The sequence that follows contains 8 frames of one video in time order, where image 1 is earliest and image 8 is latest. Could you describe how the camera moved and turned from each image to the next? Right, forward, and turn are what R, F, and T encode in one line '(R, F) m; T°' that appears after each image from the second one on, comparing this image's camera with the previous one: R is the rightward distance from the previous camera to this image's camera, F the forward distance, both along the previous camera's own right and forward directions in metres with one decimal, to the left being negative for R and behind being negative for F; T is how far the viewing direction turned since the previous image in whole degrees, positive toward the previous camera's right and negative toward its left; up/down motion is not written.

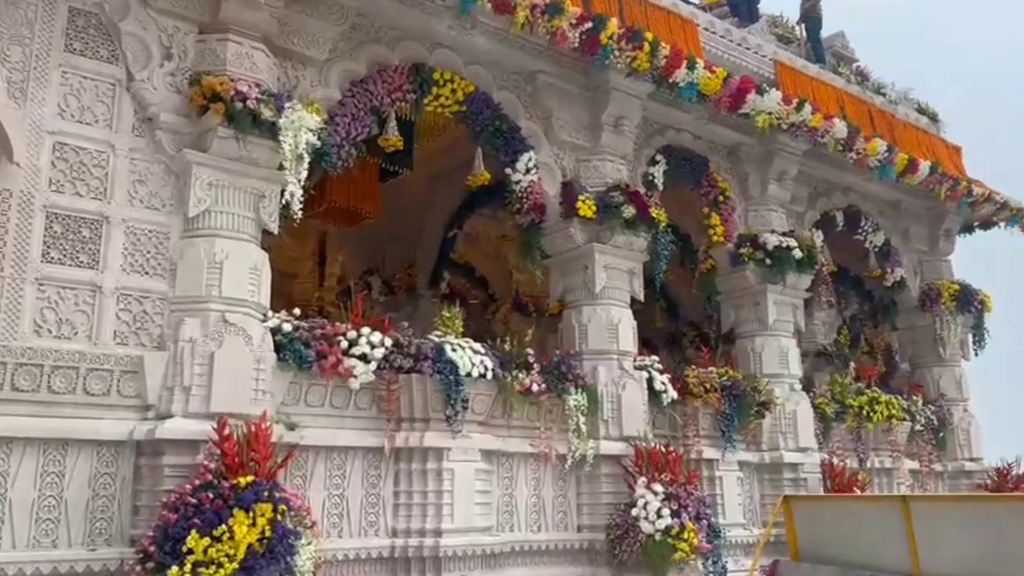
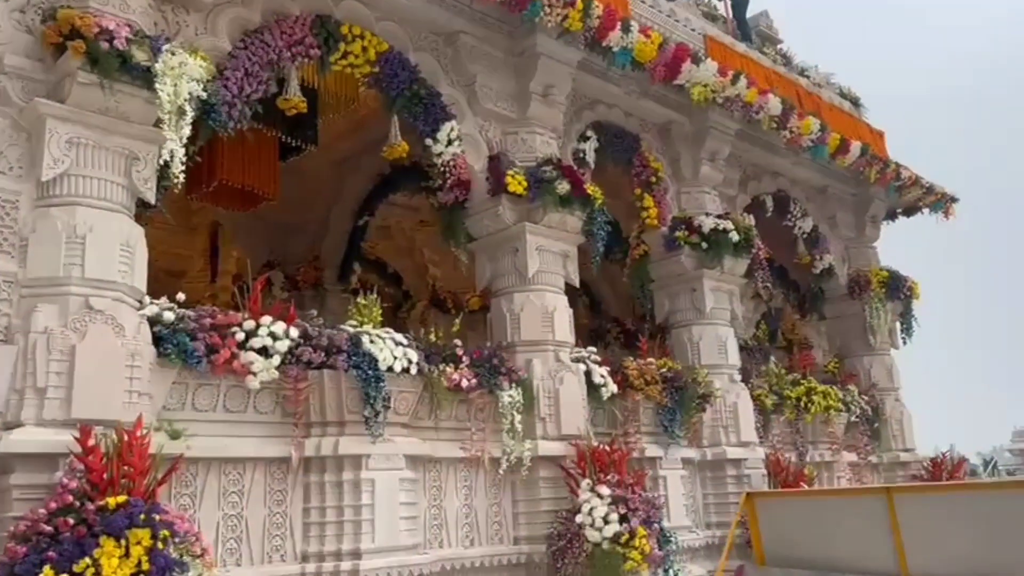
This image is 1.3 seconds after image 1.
(-0.1, +0.7) m; +6°
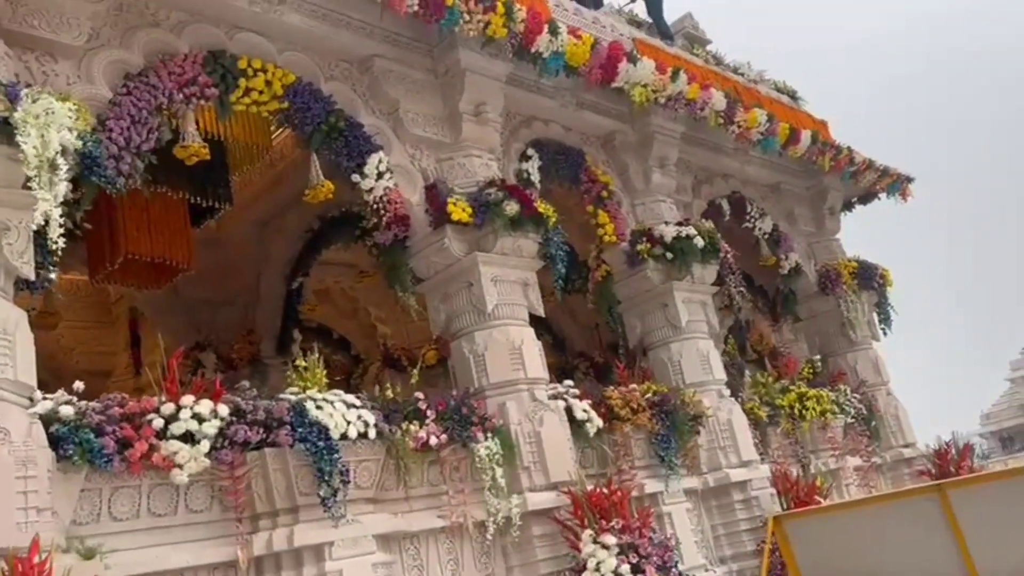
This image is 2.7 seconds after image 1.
(0.0, +0.7) m; +4°
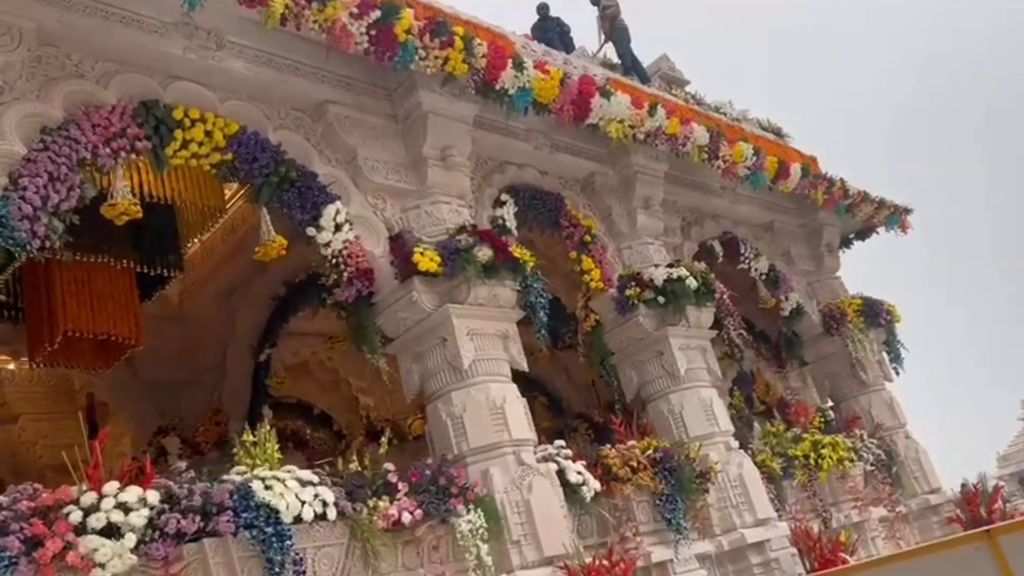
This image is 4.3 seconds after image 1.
(+0.1, +0.5) m; 0°
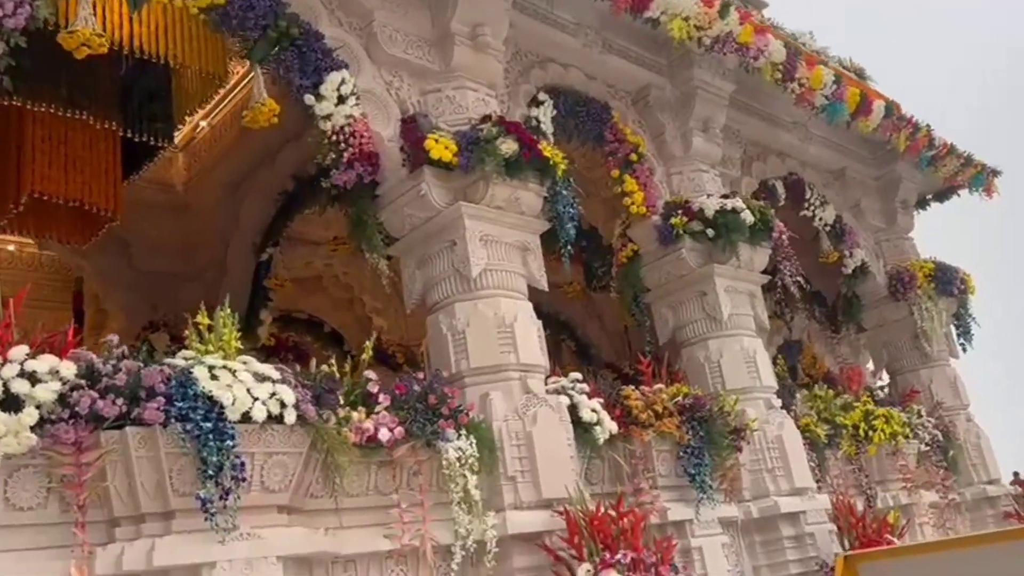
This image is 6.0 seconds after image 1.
(+0.2, +0.7) m; -3°
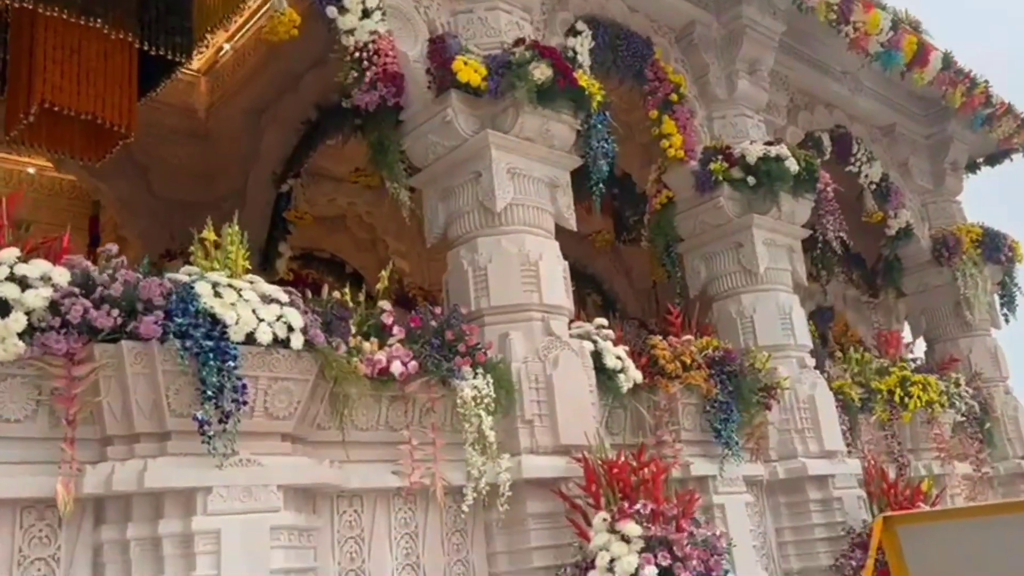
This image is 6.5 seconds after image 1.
(0.0, +0.2) m; -2°
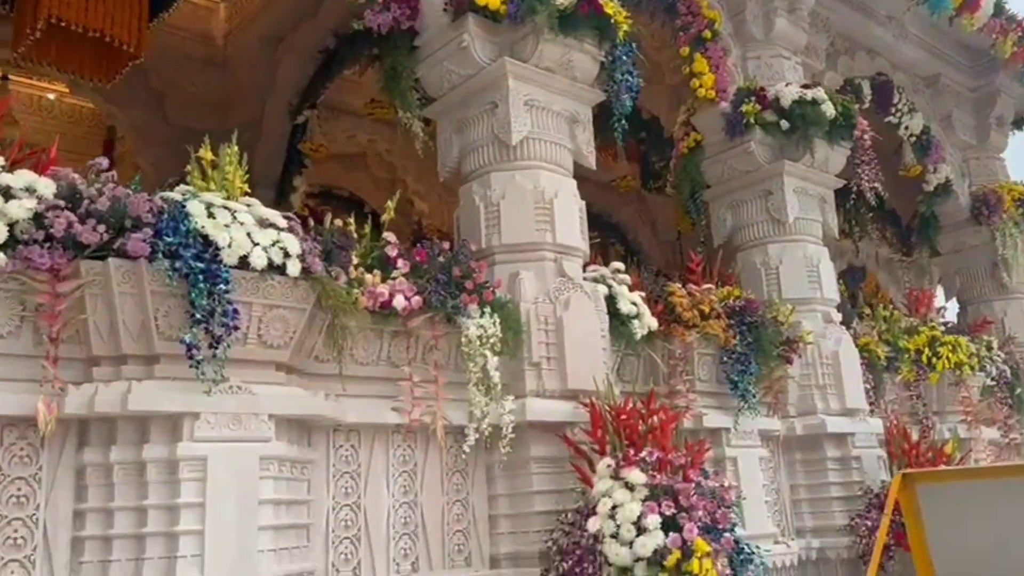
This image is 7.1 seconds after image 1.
(+0.1, +0.2) m; -2°
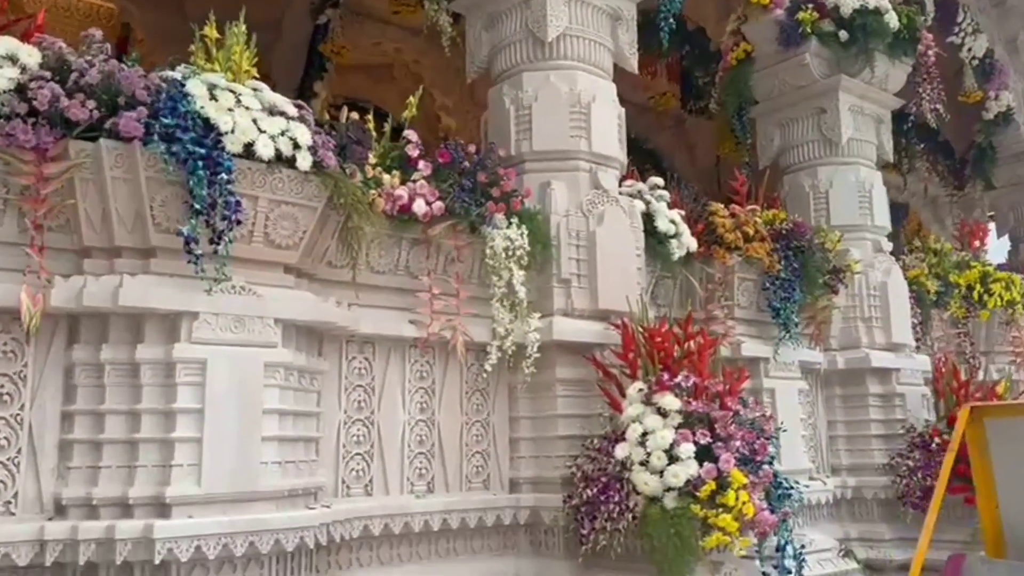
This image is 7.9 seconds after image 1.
(0.0, +0.3) m; -2°
